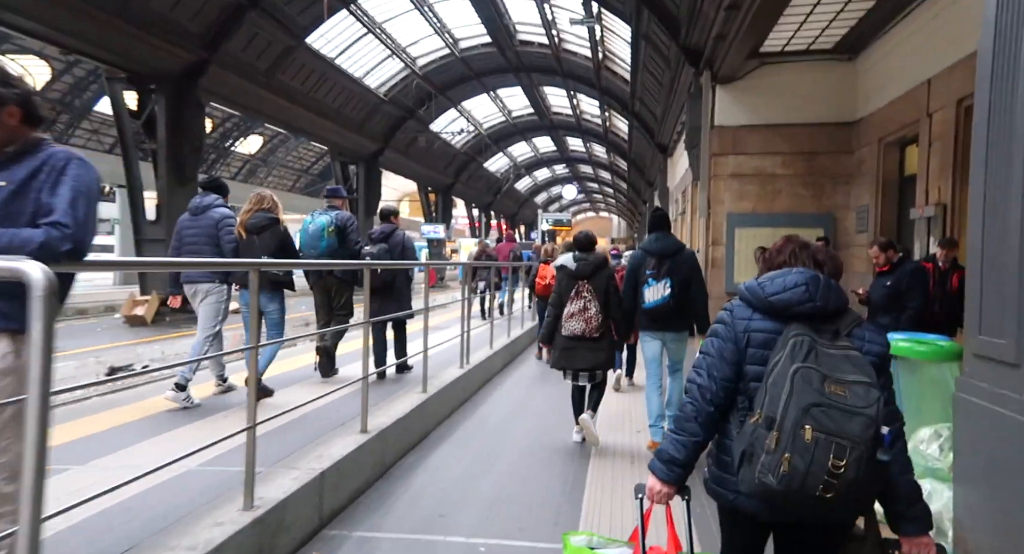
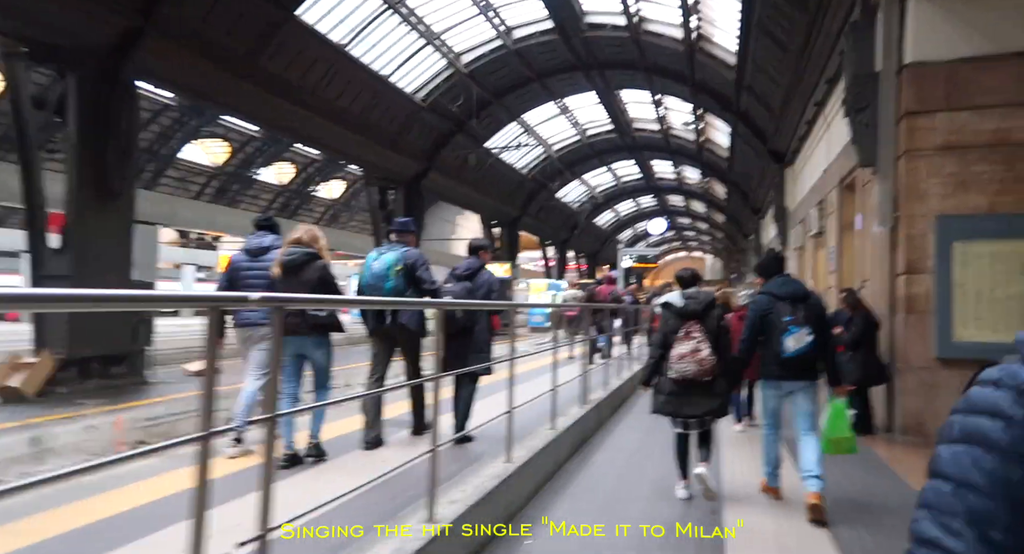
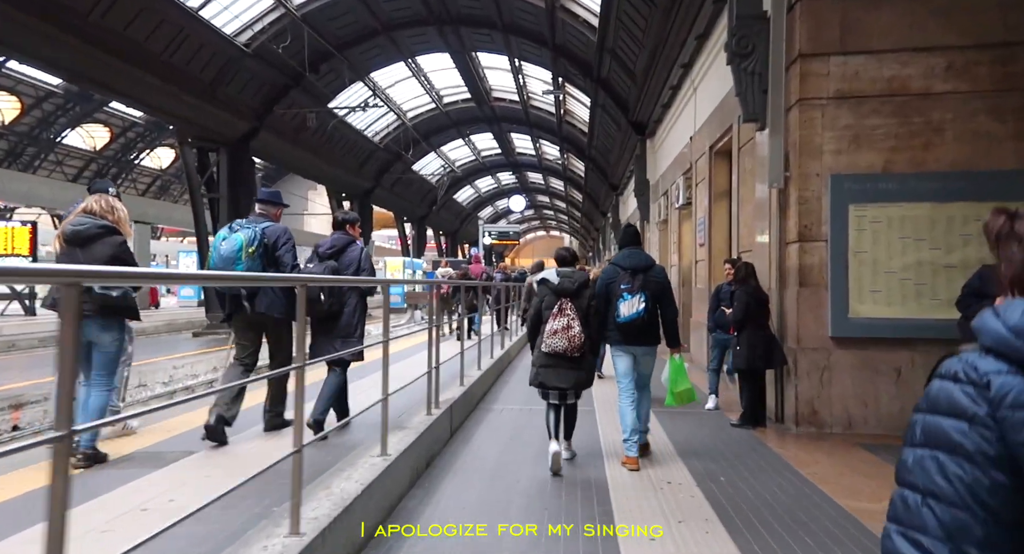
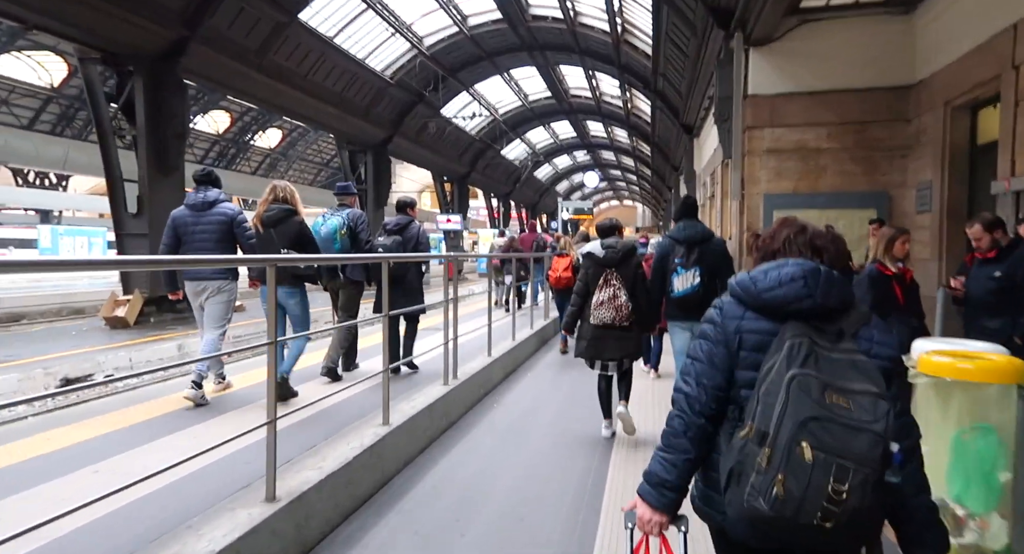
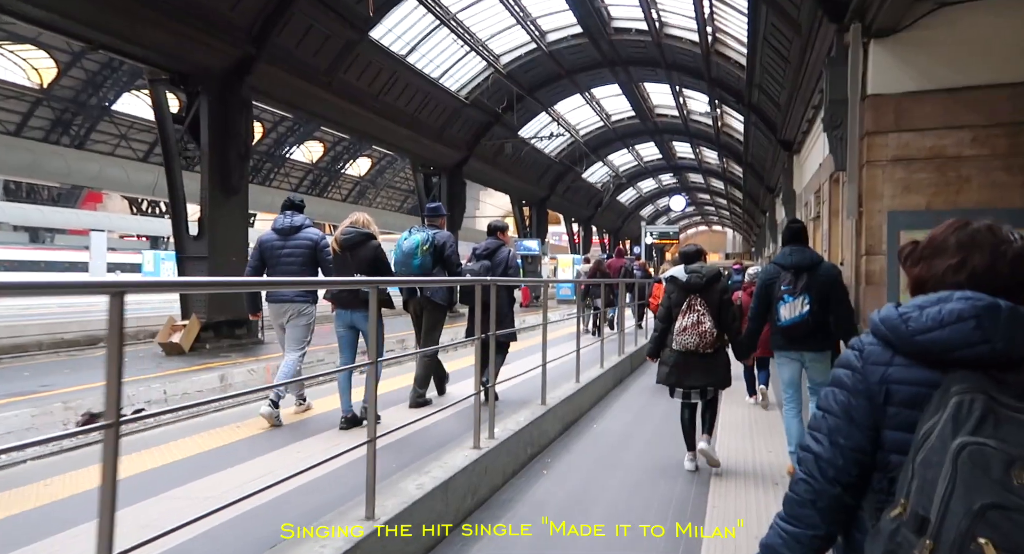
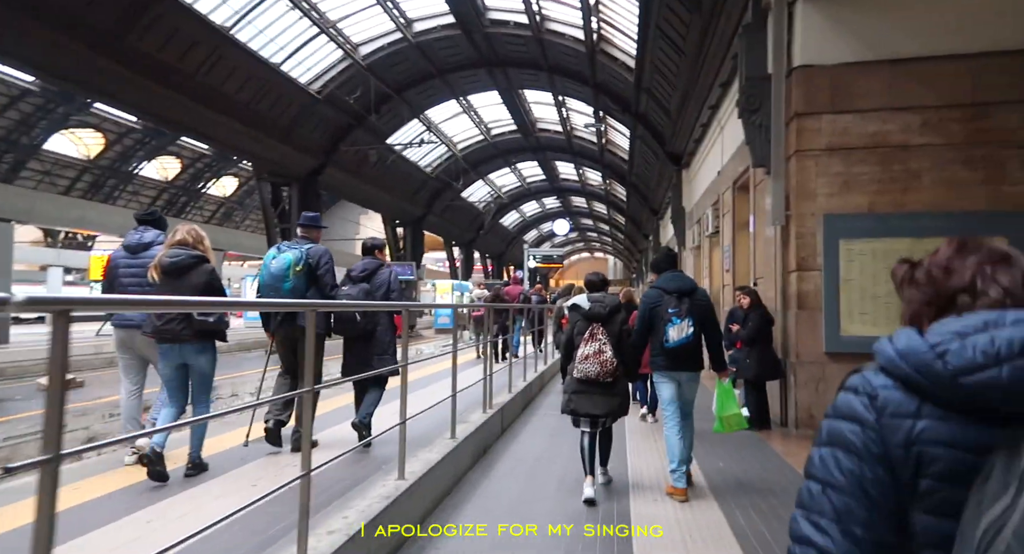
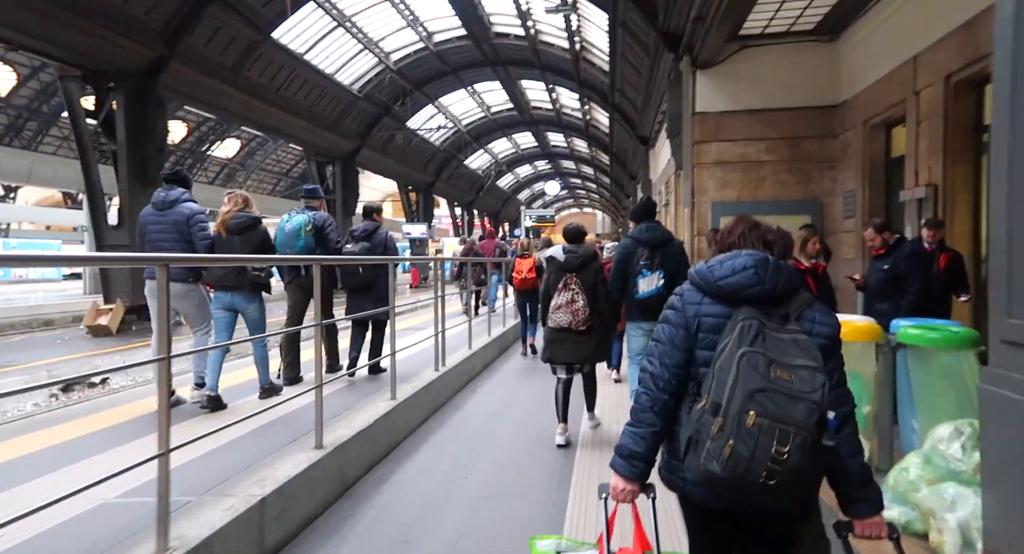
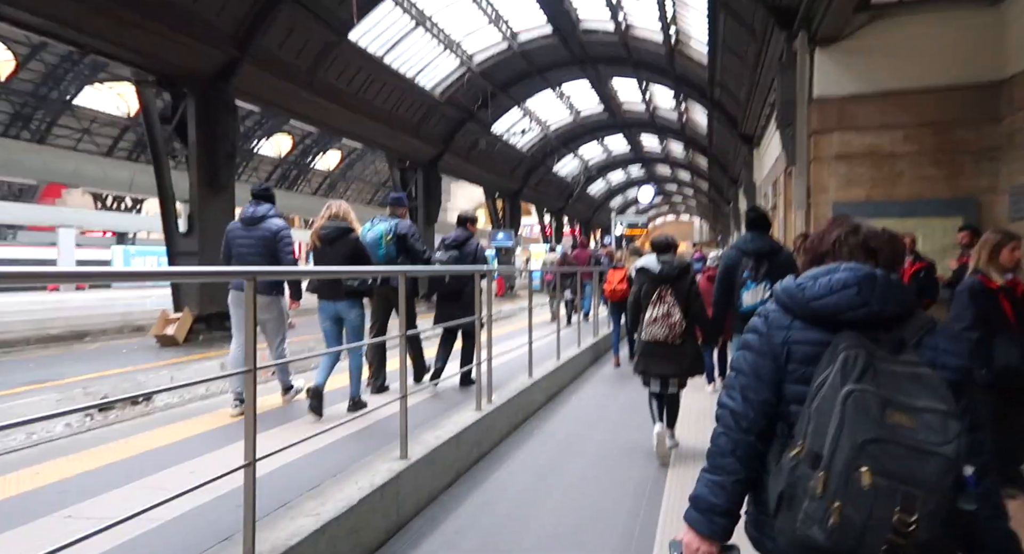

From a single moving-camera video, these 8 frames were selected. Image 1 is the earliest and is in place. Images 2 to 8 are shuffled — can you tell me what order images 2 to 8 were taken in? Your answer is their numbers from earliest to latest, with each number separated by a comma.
7, 4, 8, 5, 2, 6, 3
